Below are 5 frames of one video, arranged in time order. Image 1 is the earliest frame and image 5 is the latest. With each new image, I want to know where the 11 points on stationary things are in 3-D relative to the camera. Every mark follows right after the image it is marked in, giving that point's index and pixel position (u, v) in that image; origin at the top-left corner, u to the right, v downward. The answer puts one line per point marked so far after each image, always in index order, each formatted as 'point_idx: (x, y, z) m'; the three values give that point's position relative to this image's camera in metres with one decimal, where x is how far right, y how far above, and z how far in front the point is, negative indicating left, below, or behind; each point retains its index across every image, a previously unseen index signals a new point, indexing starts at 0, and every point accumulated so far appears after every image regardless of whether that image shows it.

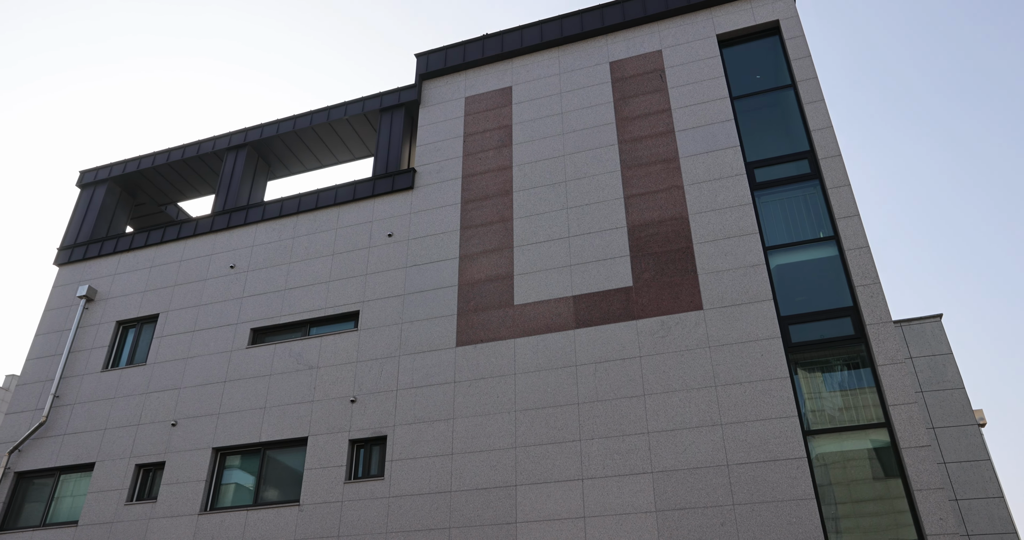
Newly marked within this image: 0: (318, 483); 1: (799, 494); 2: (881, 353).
0: (-4.6, -5.1, +18.5) m
1: (+5.4, -4.3, +14.6) m
2: (+7.4, -1.7, +15.6) m
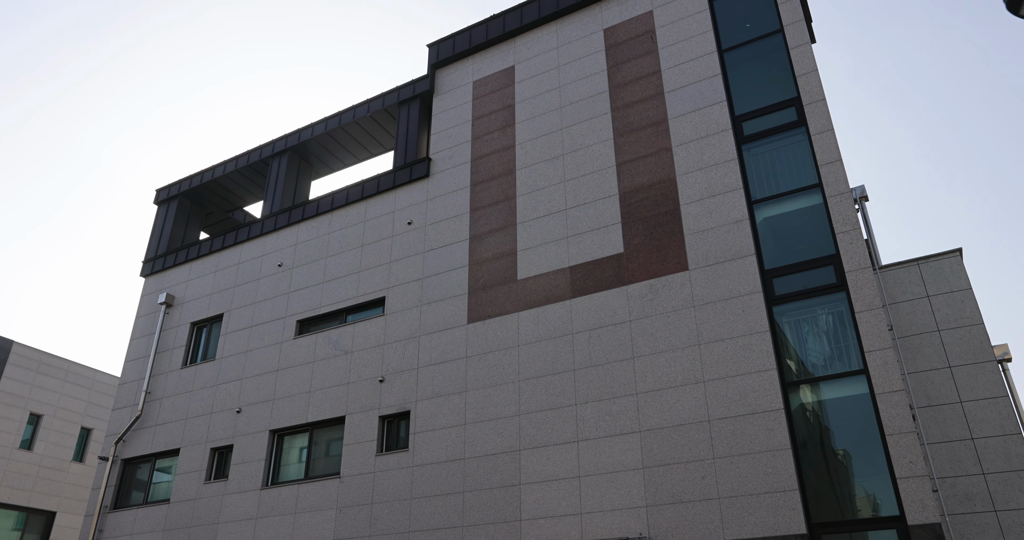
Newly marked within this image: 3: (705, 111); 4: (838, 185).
0: (-4.1, -4.9, +20.3) m
1: (+5.1, -3.4, +14.9) m
2: (+6.9, -0.6, +15.5) m
3: (+4.9, +4.0, +19.2) m
4: (+7.1, +1.9, +16.8) m
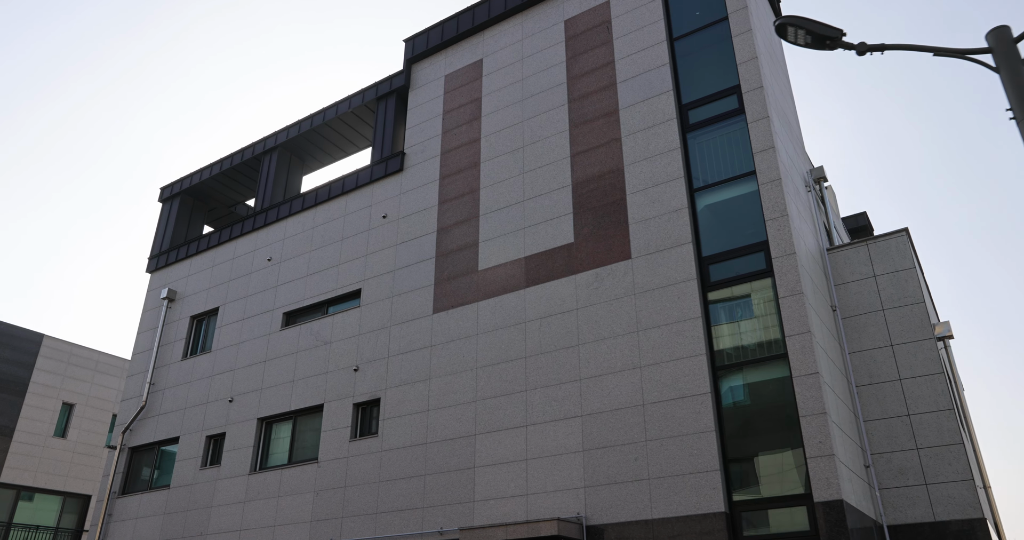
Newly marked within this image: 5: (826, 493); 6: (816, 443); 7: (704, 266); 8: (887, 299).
0: (-5.1, -4.8, +21.5) m
1: (+3.8, -3.2, +15.6) m
2: (+5.6, -0.3, +15.9) m
3: (+3.6, +4.3, +19.6) m
4: (+5.8, +2.2, +17.1) m
5: (+5.7, -4.0, +13.9) m
6: (+5.7, -3.2, +14.3) m
7: (+4.3, +0.1, +17.3) m
8: (+9.2, -0.7, +18.7) m
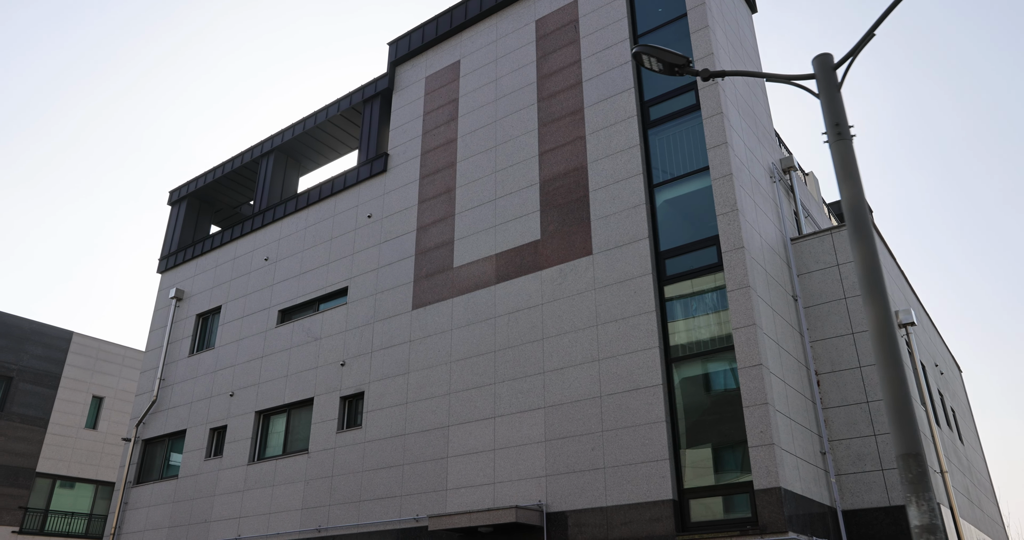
0: (-5.6, -4.8, +22.5) m
1: (+2.9, -3.1, +16.1) m
2: (+4.7, -0.2, +16.4) m
3: (+2.7, +4.5, +20.0) m
4: (+4.8, +2.4, +17.5) m
5: (+4.8, -4.0, +14.4) m
6: (+4.7, -3.1, +14.8) m
7: (+3.4, +0.2, +17.8) m
8: (+8.3, -0.4, +19.0) m
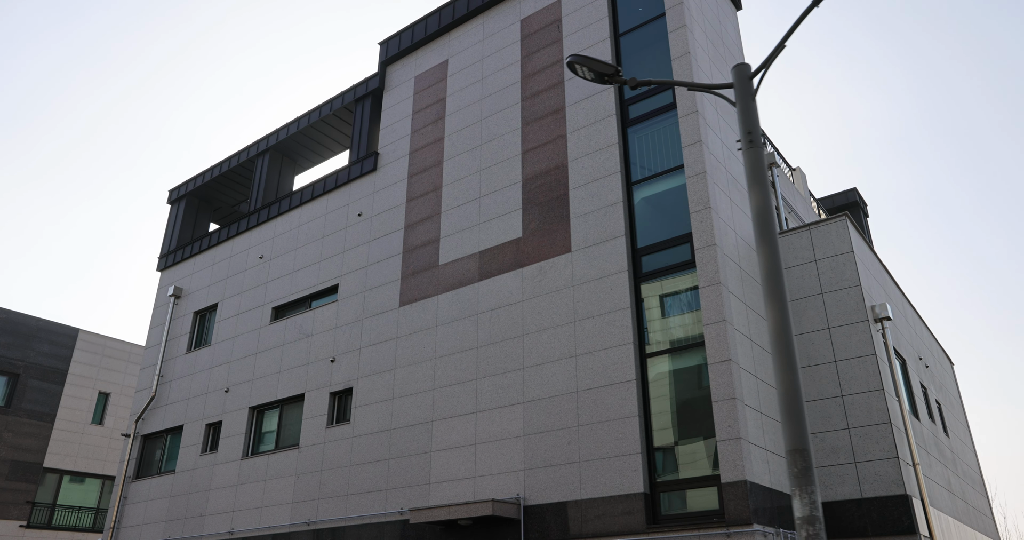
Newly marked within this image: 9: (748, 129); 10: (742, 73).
0: (-6.0, -4.8, +22.9) m
1: (+2.4, -3.1, +16.4) m
2: (+4.2, -0.1, +16.6) m
3: (+2.2, +4.5, +20.2) m
4: (+4.3, +2.4, +17.7) m
5: (+4.2, -3.9, +14.7) m
6: (+4.2, -3.1, +15.1) m
7: (+2.9, +0.3, +18.0) m
8: (+7.9, -0.3, +19.2) m
9: (+2.5, +1.5, +7.9) m
10: (+2.4, +2.1, +7.9) m
